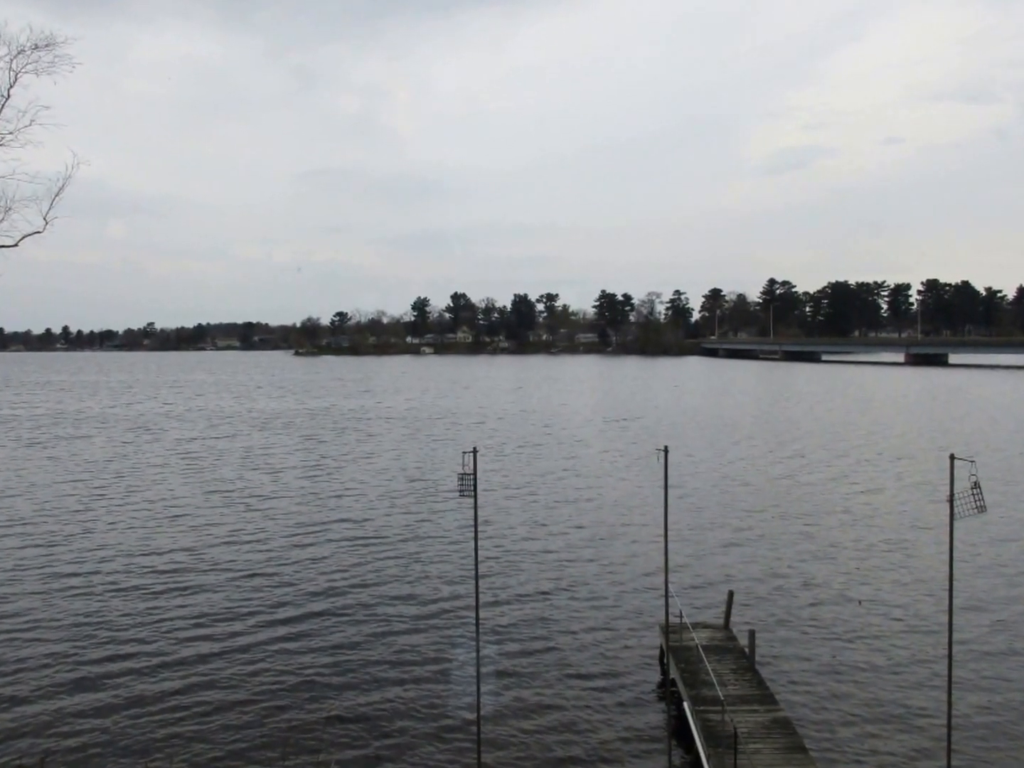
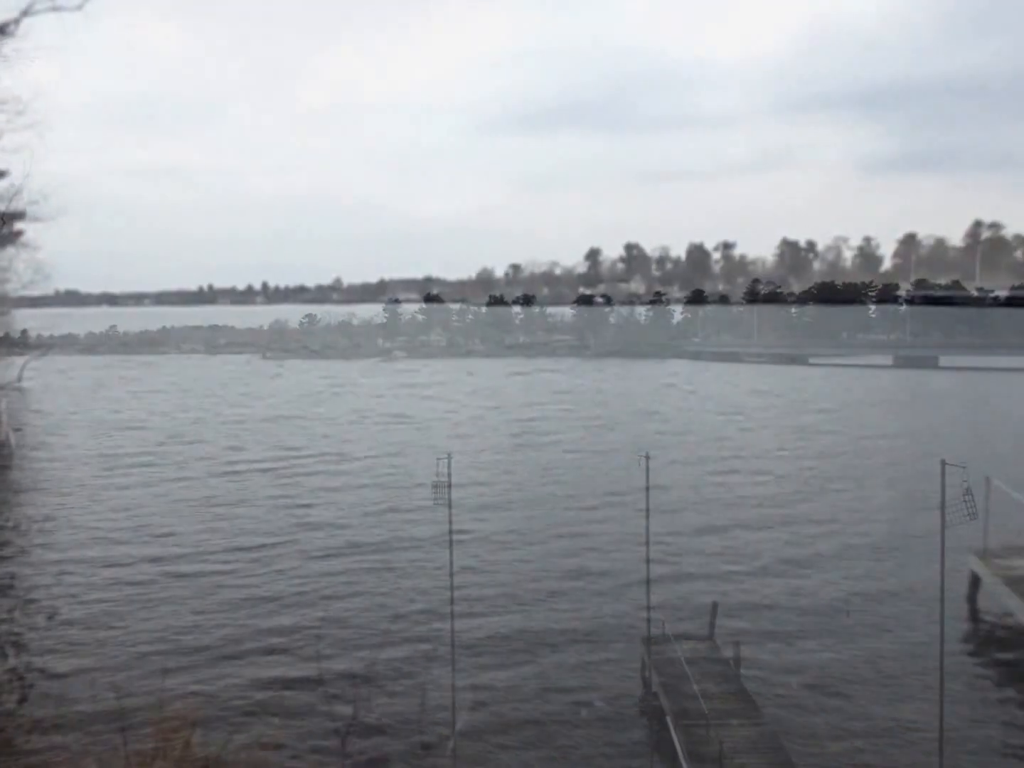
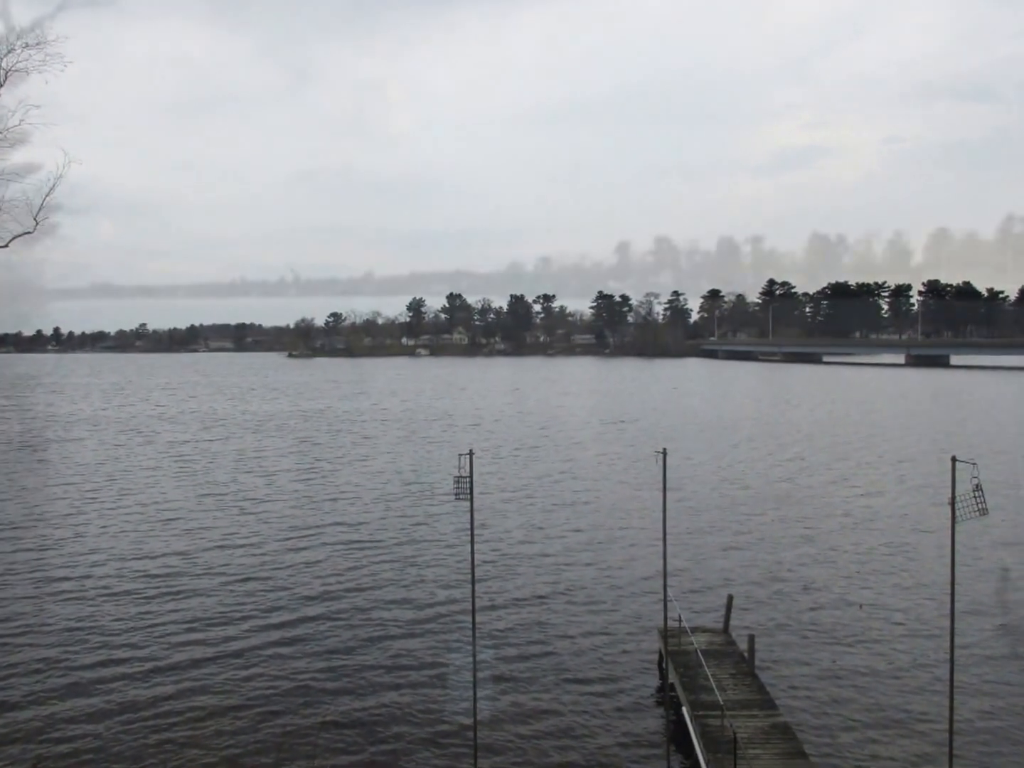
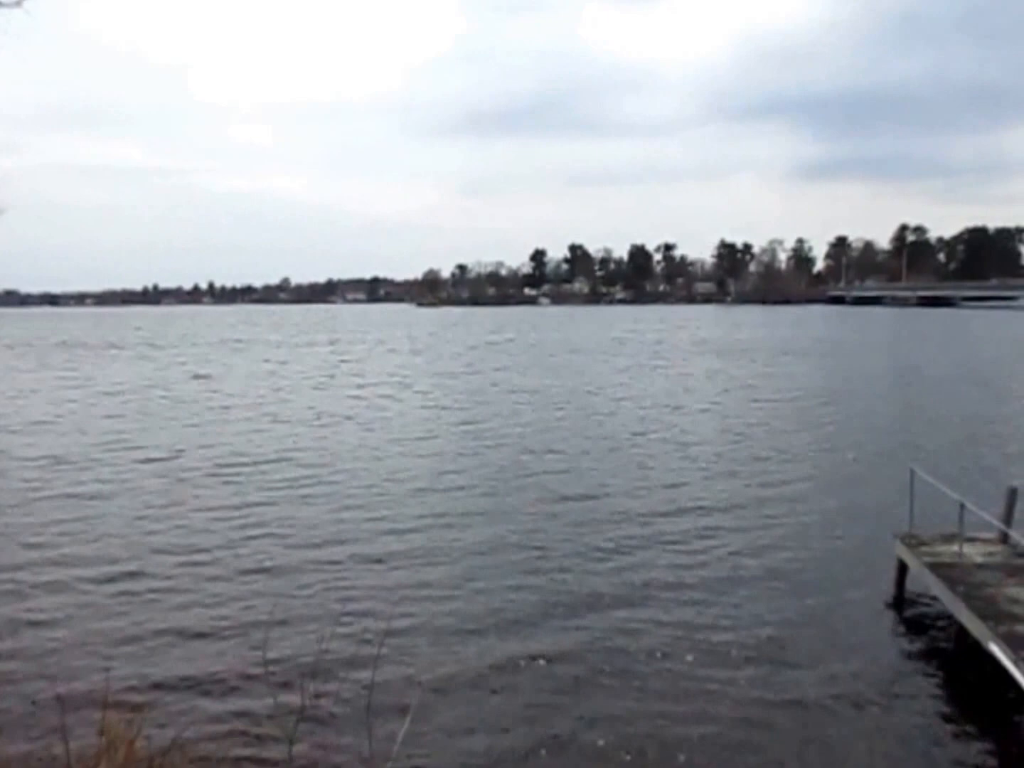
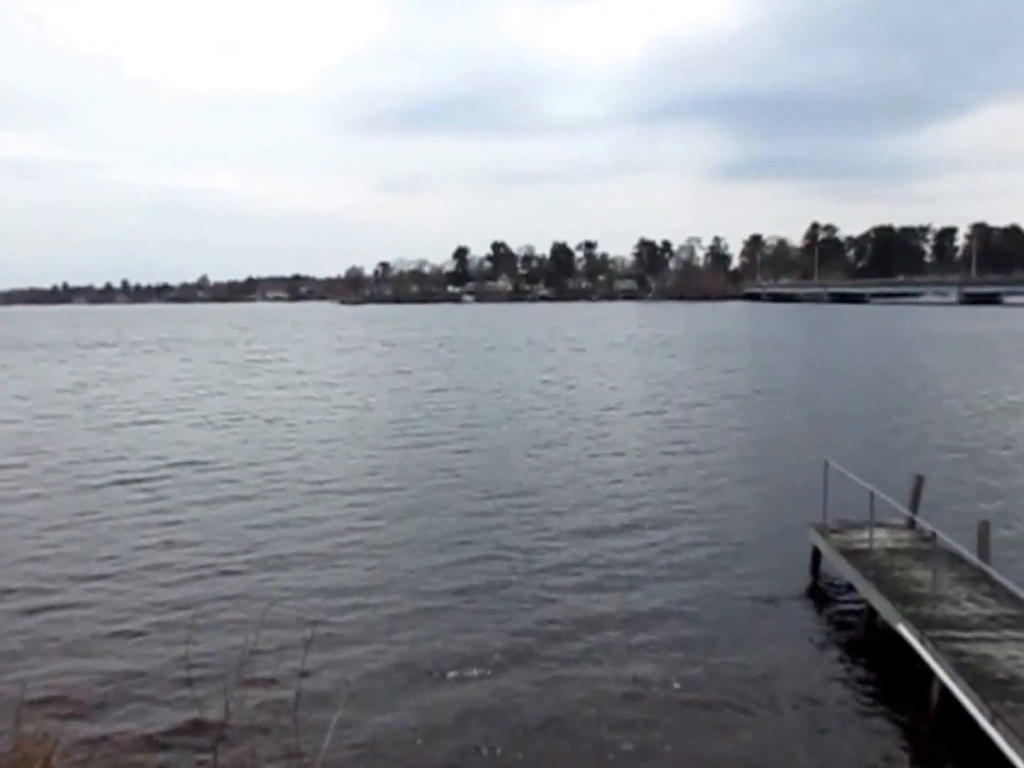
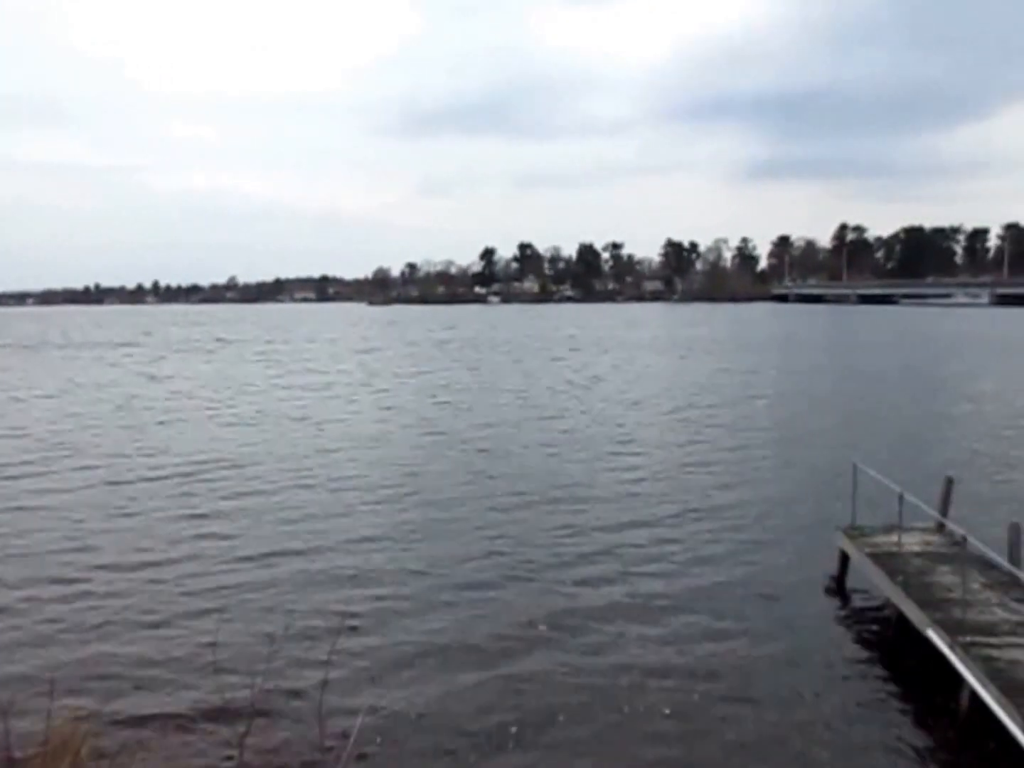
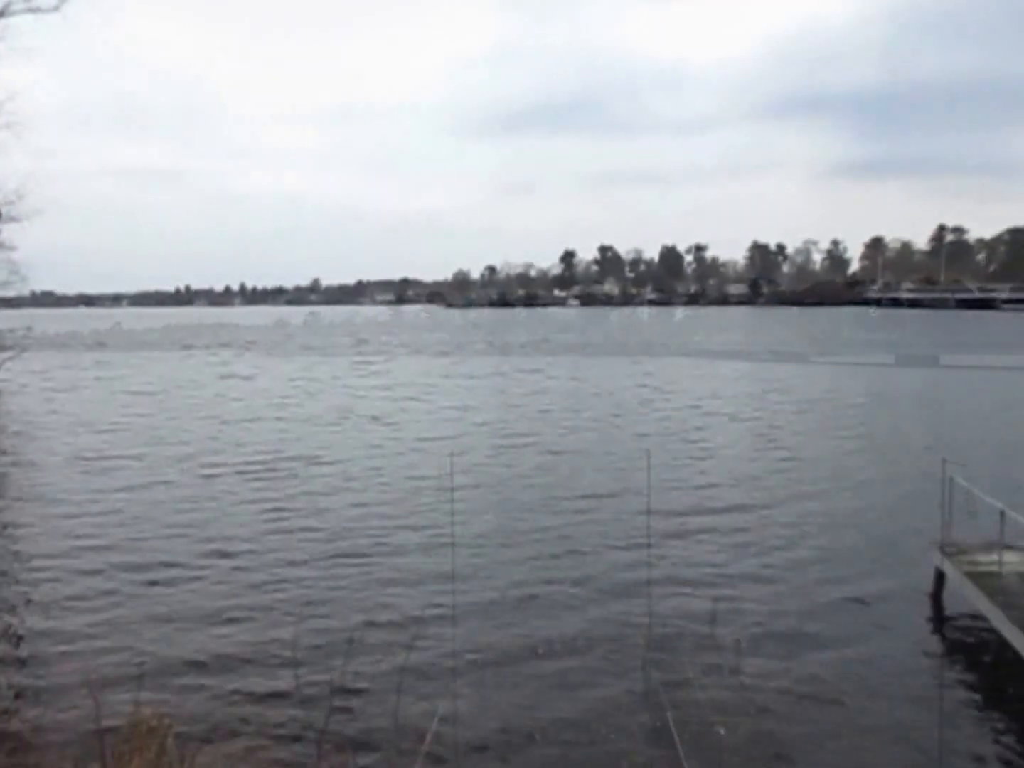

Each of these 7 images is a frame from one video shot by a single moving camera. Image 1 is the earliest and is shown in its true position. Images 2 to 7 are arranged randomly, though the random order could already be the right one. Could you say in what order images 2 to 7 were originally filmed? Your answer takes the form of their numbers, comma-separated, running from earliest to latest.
3, 2, 7, 4, 6, 5
